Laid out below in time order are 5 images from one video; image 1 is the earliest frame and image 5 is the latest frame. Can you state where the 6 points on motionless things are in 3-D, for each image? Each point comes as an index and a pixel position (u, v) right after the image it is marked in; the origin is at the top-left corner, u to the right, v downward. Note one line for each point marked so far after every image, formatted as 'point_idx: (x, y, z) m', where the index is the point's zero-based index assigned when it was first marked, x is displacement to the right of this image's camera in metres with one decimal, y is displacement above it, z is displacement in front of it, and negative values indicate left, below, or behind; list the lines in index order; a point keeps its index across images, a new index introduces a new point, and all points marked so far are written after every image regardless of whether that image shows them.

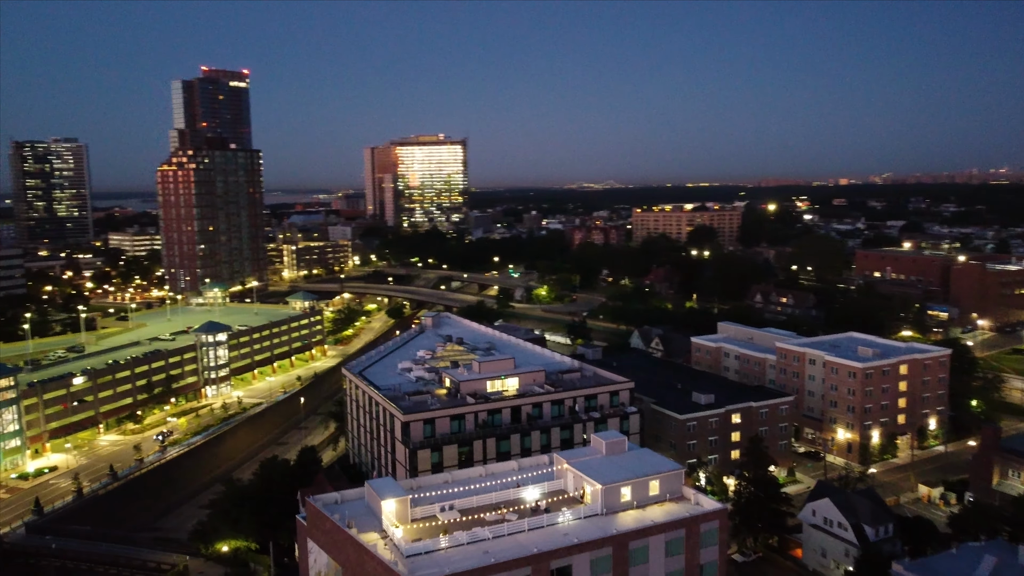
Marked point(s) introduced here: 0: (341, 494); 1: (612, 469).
0: (-3.0, -3.6, +14.4) m
1: (+1.8, -3.3, +14.6) m
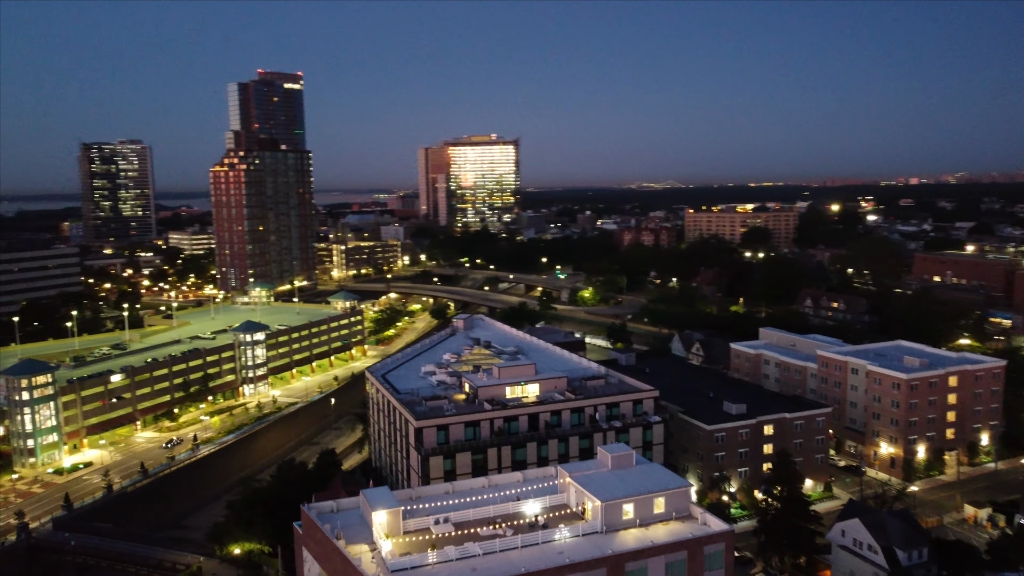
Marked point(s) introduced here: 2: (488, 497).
0: (-3.0, -3.7, +14.1) m
1: (+1.8, -3.4, +14.0) m
2: (-0.4, -3.8, +14.7) m
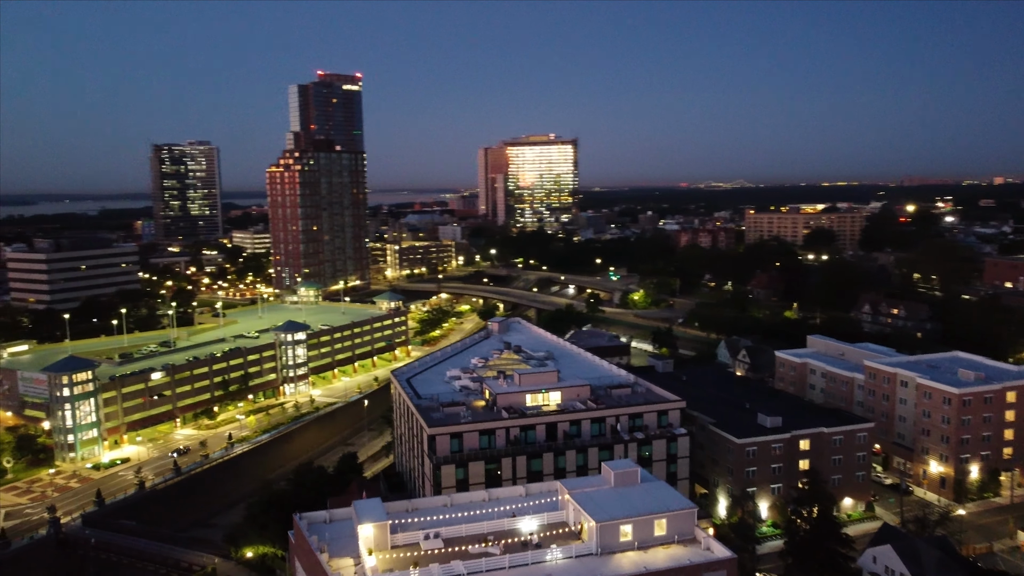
0: (-3.1, -3.8, +13.8) m
1: (+1.7, -3.5, +13.3) m
2: (-0.5, -3.9, +14.1) m
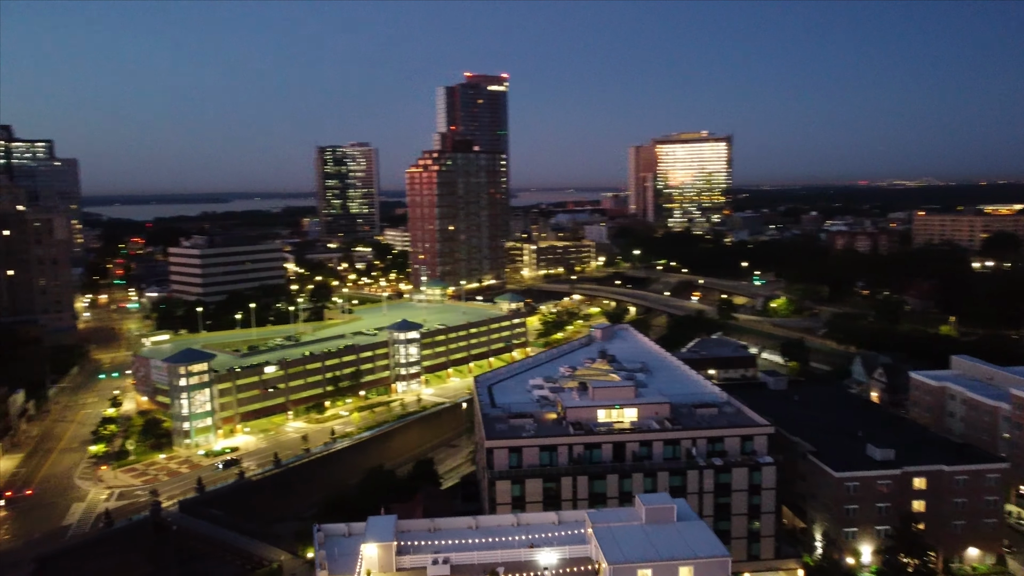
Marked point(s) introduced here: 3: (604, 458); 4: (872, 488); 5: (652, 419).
0: (-2.7, -3.9, +13.4) m
1: (+1.9, -3.8, +12.0) m
2: (-0.1, -4.1, +13.2) m
3: (+2.1, -3.9, +18.5) m
4: (+8.4, -4.7, +18.9) m
5: (+3.4, -3.2, +19.7) m
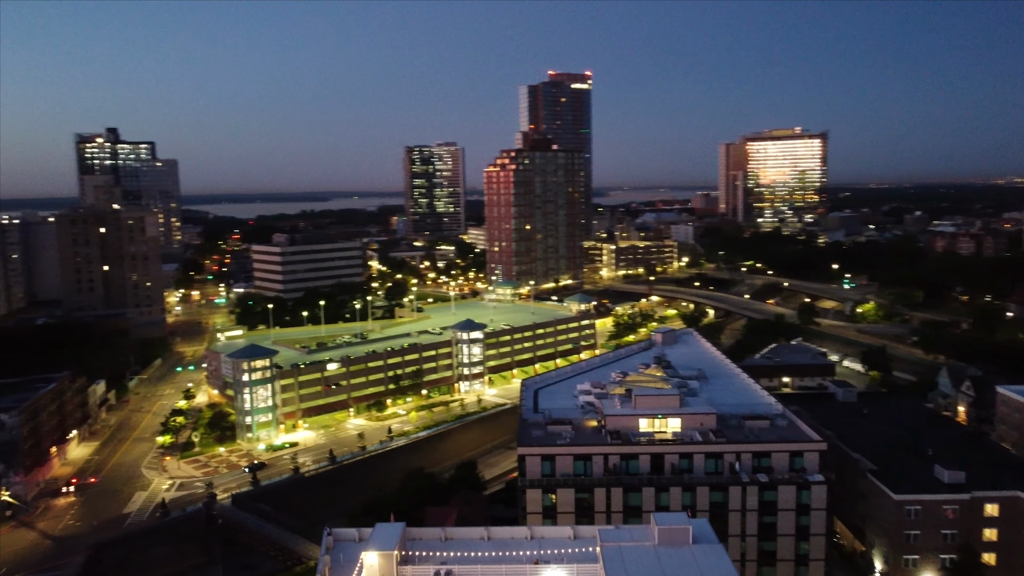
0: (-2.5, -4.0, +13.2) m
1: (+1.9, -3.9, +11.3) m
2: (+0.1, -4.2, +12.7) m
3: (+2.8, -4.0, +17.8) m
4: (+9.1, -4.8, +17.5) m
5: (+4.3, -3.3, +18.8) m
